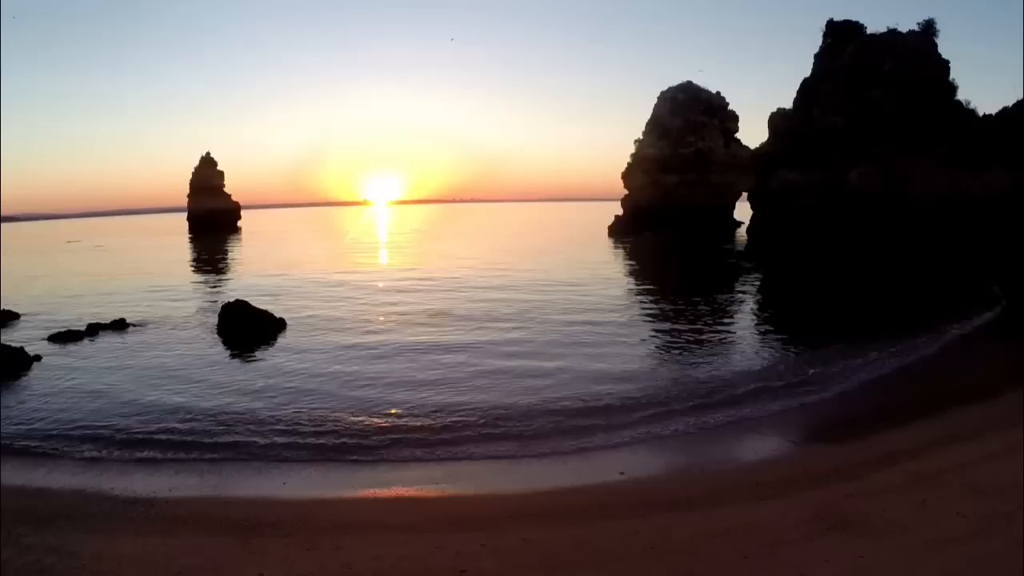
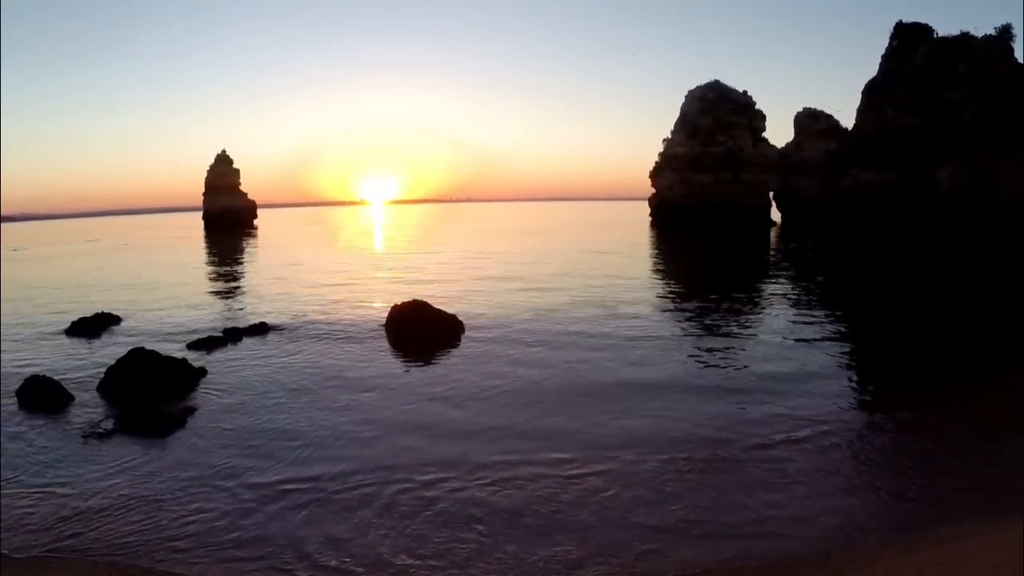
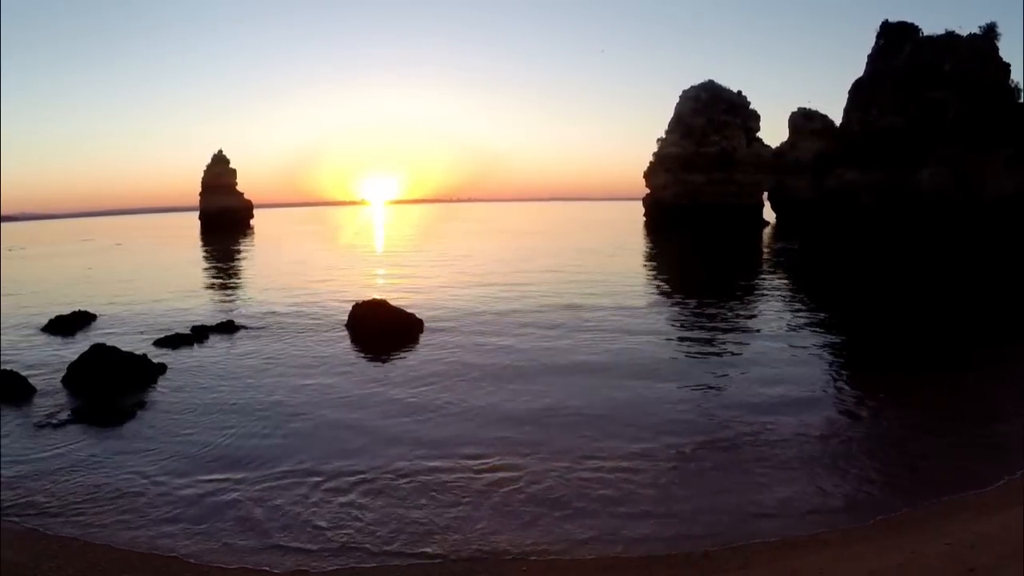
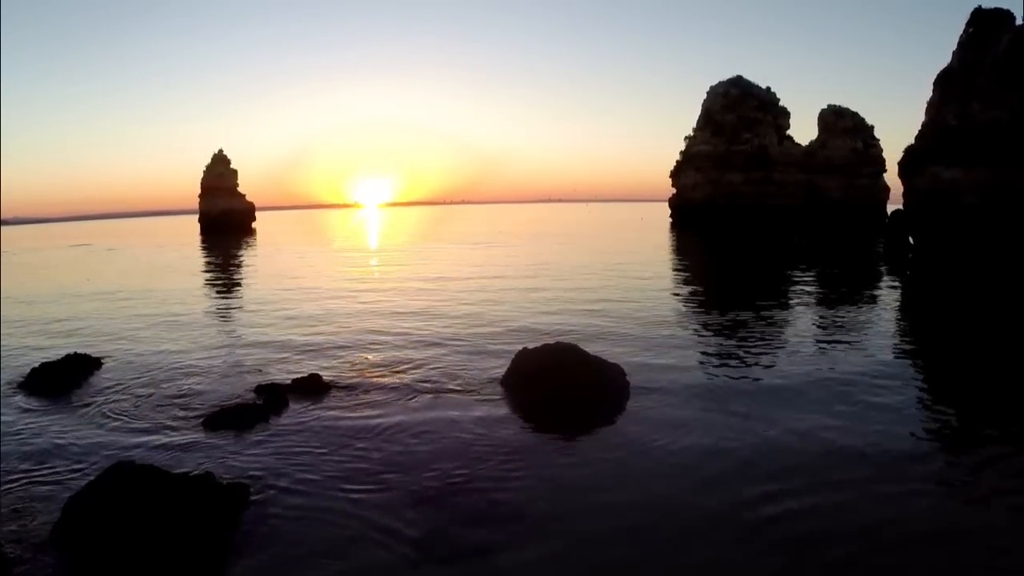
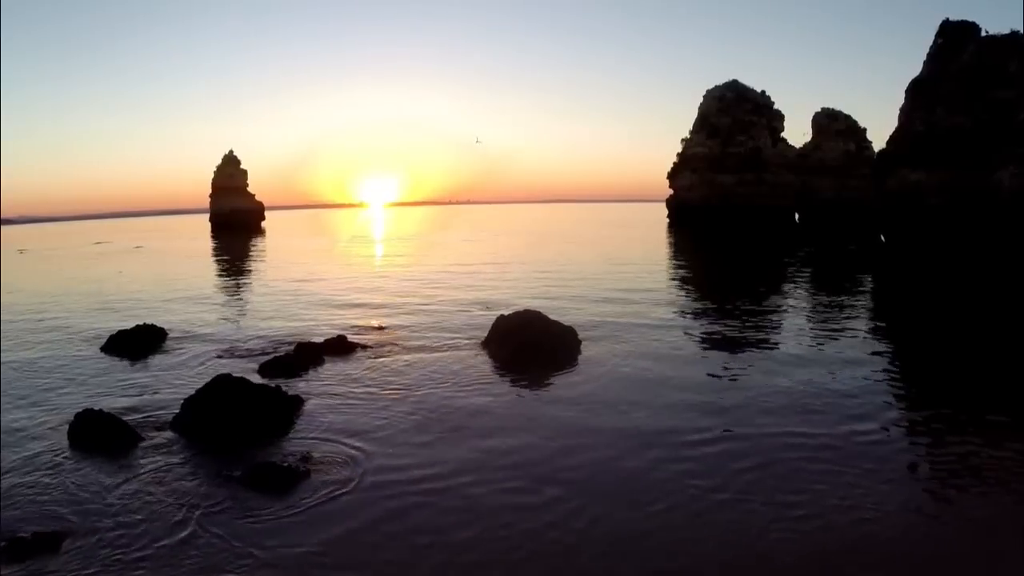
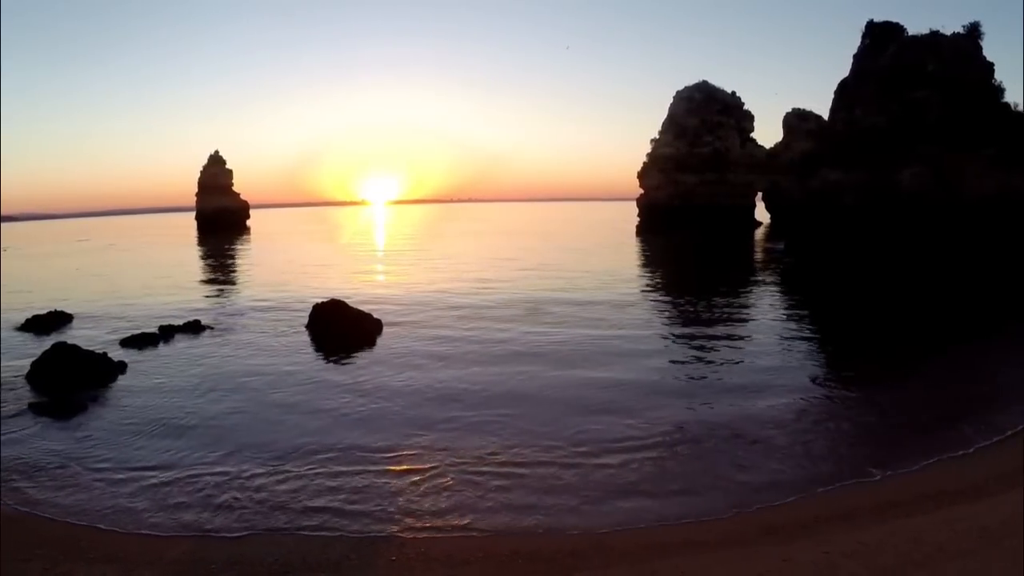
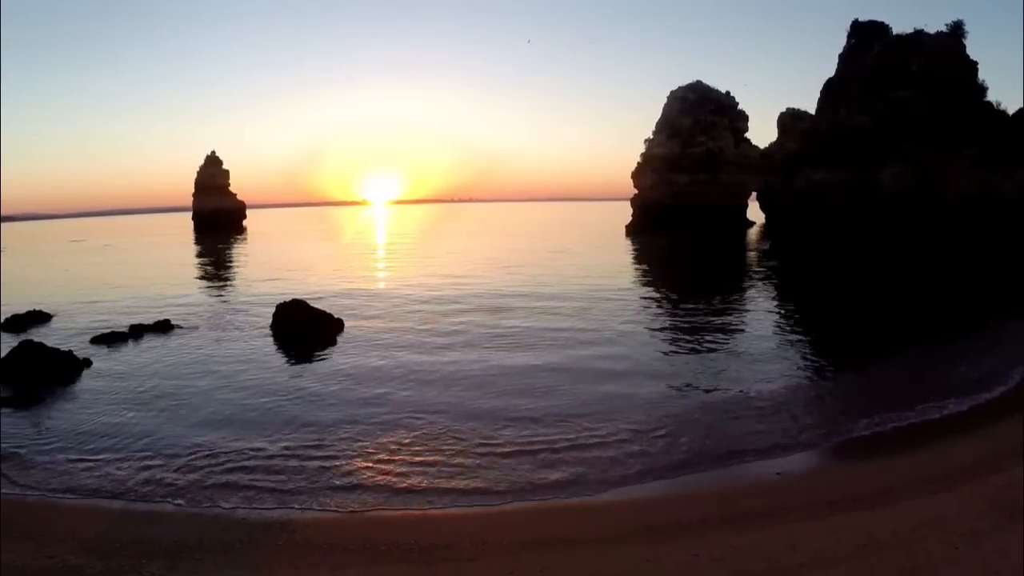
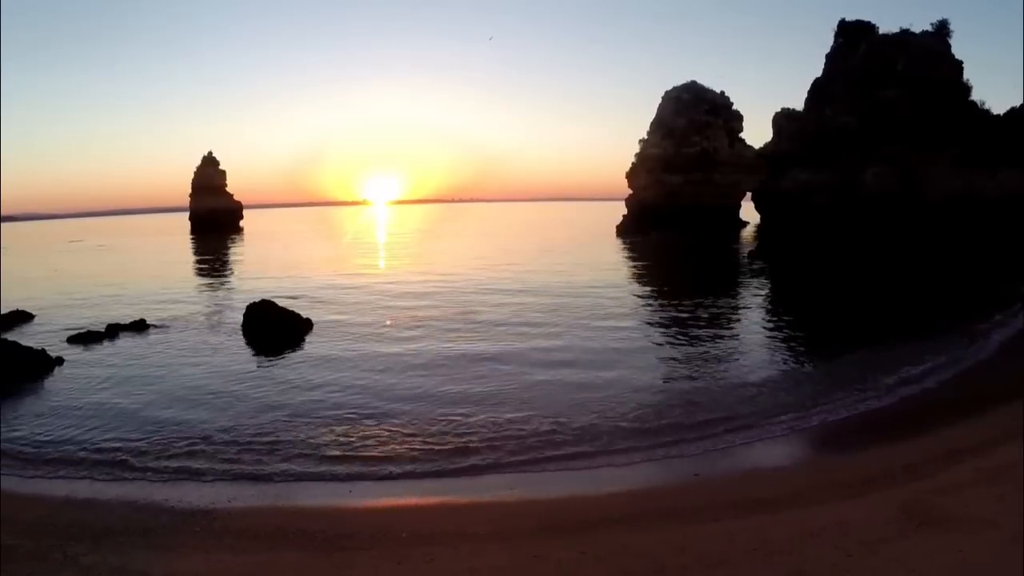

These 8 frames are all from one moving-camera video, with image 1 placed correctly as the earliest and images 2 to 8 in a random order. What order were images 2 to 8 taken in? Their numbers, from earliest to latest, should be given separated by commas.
8, 7, 6, 3, 2, 5, 4
